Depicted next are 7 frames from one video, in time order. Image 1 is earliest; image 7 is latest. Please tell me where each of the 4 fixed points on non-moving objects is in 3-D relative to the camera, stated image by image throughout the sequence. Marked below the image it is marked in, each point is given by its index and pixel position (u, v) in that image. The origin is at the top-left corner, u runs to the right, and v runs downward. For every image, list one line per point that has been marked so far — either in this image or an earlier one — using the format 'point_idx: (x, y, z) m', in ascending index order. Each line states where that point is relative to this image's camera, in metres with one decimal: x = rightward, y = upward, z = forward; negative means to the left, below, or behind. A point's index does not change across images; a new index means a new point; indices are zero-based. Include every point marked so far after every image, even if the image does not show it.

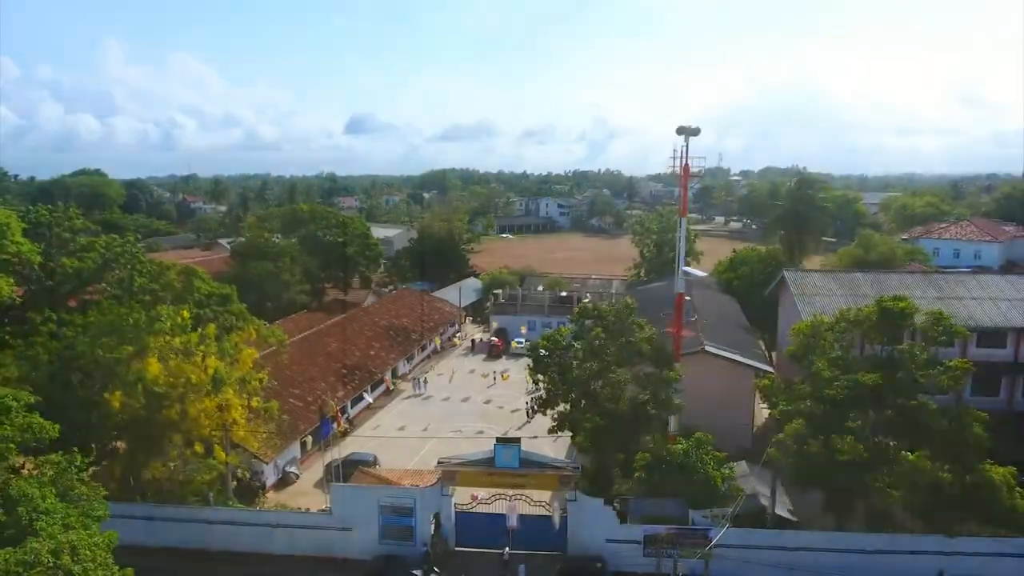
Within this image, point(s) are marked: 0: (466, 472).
0: (-0.9, -3.4, +19.1) m
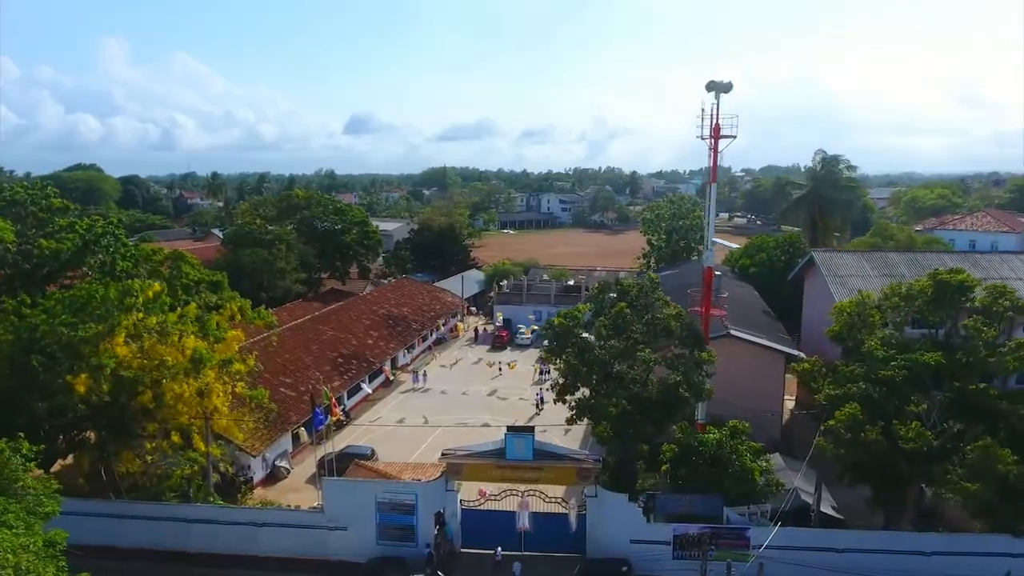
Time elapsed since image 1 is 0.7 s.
0: (-0.7, -2.9, +17.1) m
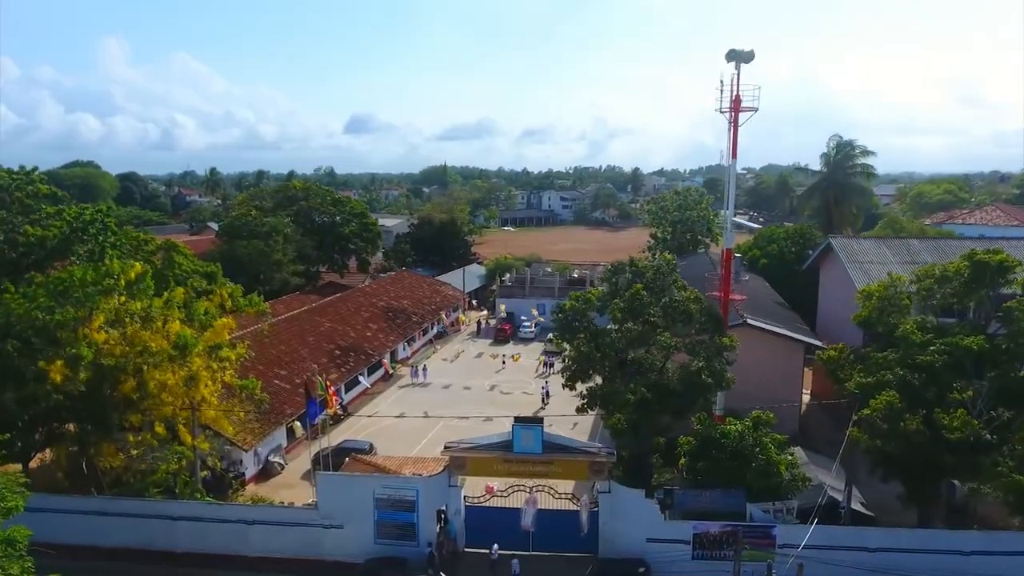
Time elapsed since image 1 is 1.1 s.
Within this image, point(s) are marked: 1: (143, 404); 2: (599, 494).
0: (-0.6, -2.6, +16.0) m
1: (-5.8, -1.8, +16.4) m
2: (+1.3, -3.1, +15.8) m
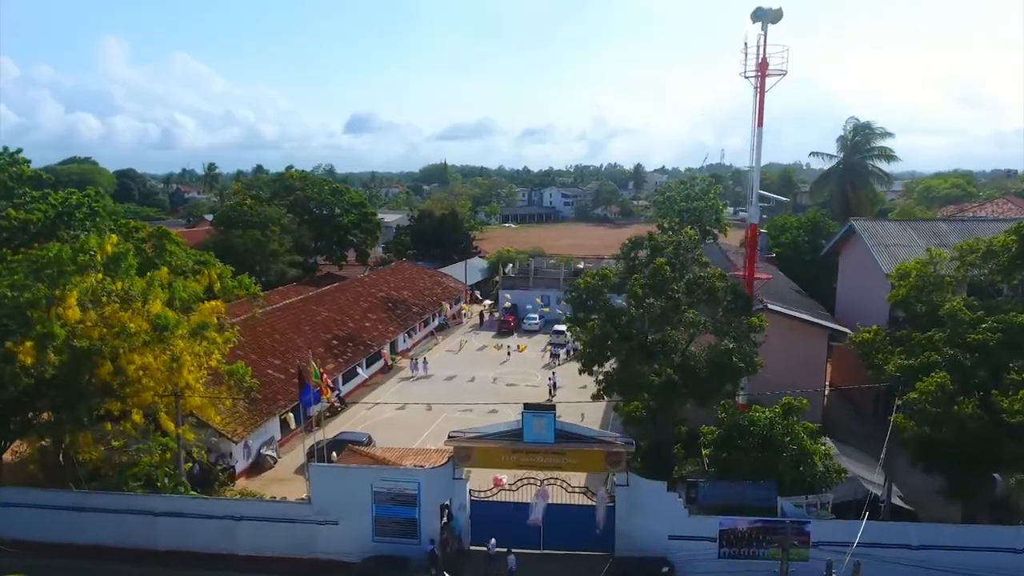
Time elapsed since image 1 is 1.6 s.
0: (-0.4, -2.3, +14.7) m
1: (-5.6, -1.5, +15.2) m
2: (+1.4, -2.8, +14.5) m
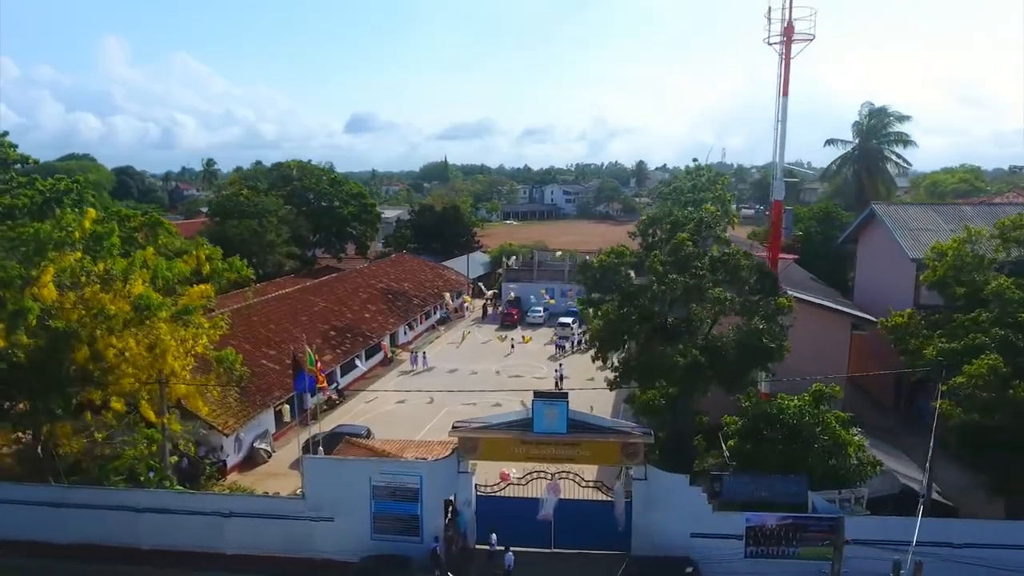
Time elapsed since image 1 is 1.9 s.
0: (-0.3, -2.0, +13.7) m
1: (-5.5, -1.2, +14.1) m
2: (+1.5, -2.5, +13.5) m
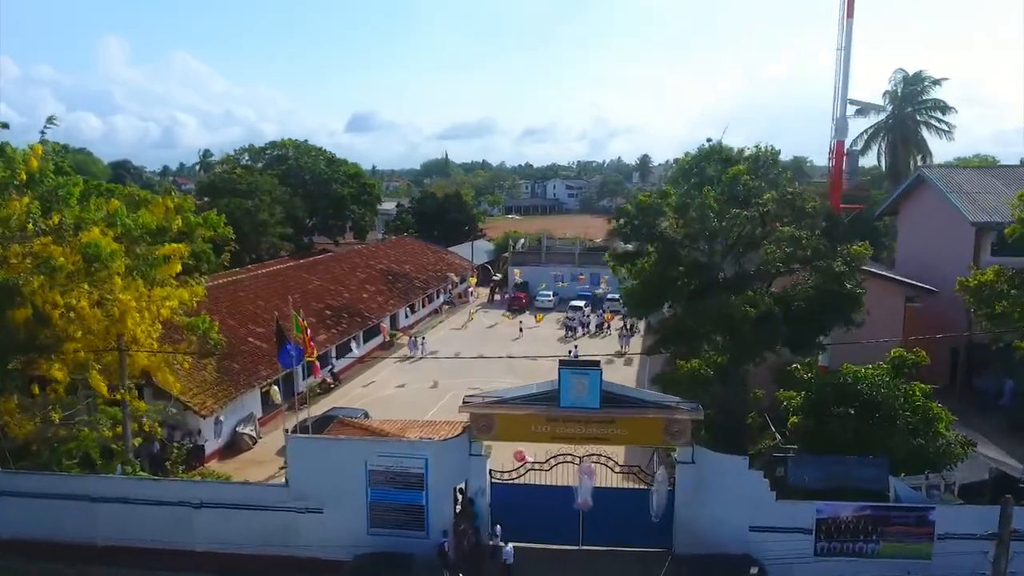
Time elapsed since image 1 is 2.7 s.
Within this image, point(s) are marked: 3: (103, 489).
0: (-0.1, -1.4, +11.5) m
1: (-5.3, -0.6, +12.0) m
2: (+1.8, -1.9, +11.3) m
3: (-4.7, -2.3, +12.2) m
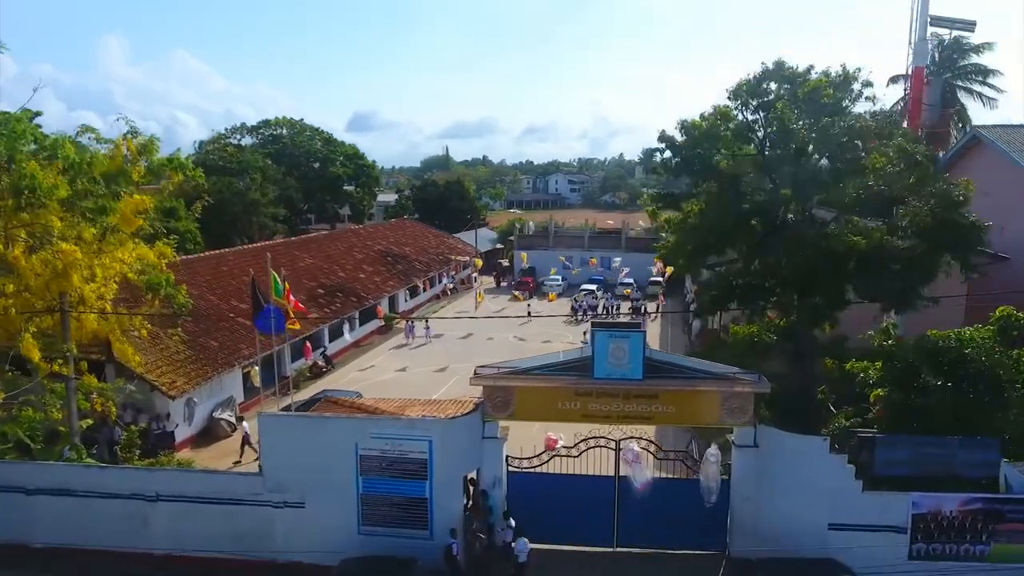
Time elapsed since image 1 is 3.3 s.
0: (+0.1, -0.9, +9.5) m
1: (-5.1, -0.2, +9.9) m
2: (+2.0, -1.4, +9.3) m
3: (-4.5, -1.8, +10.1) m
